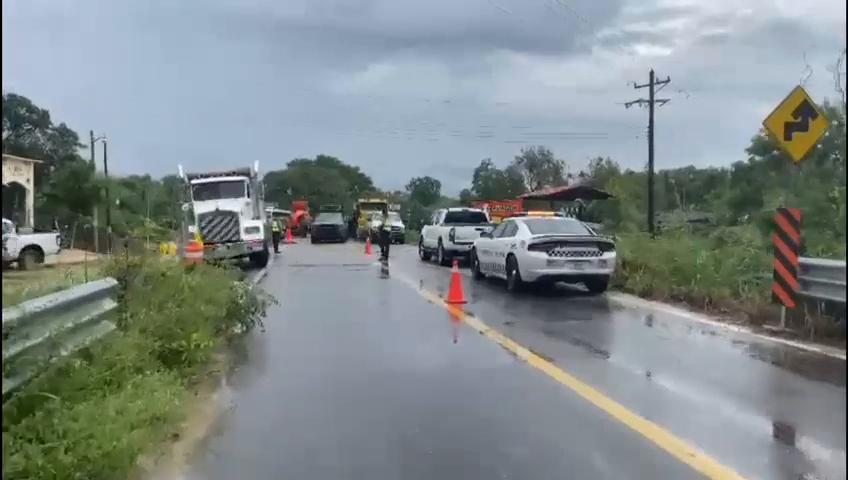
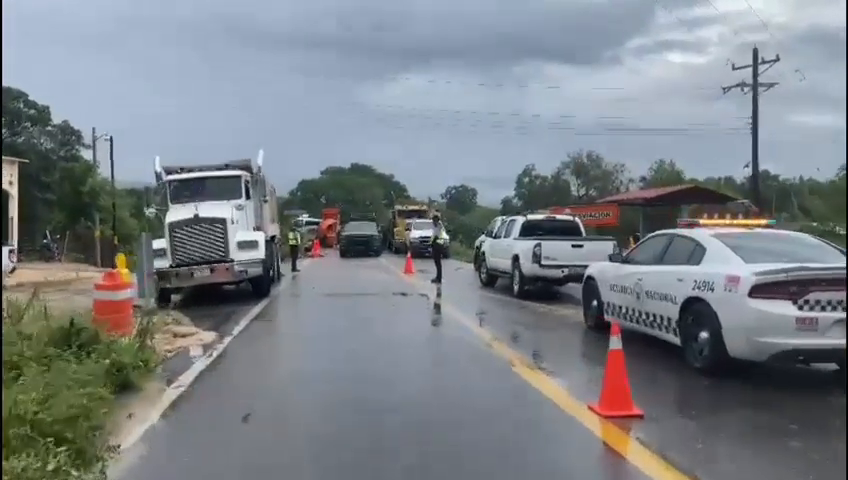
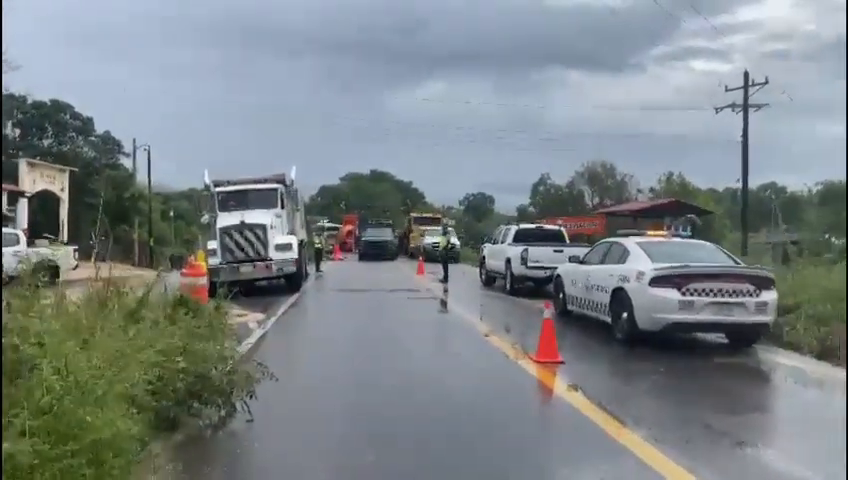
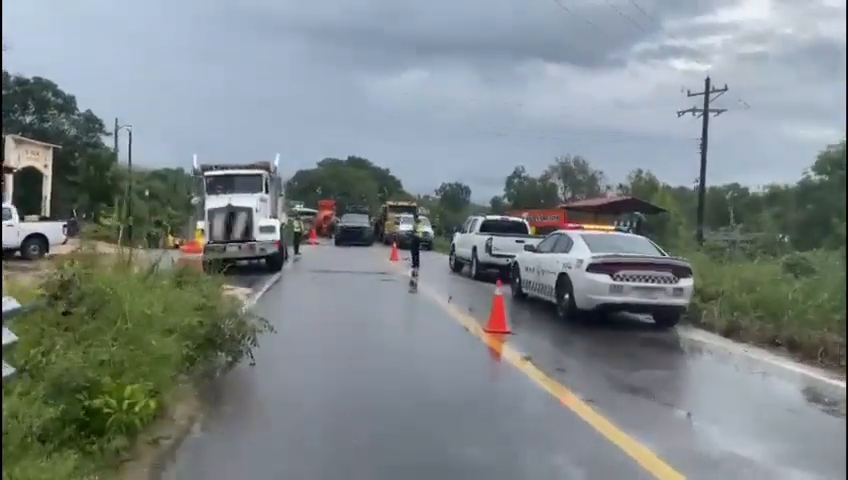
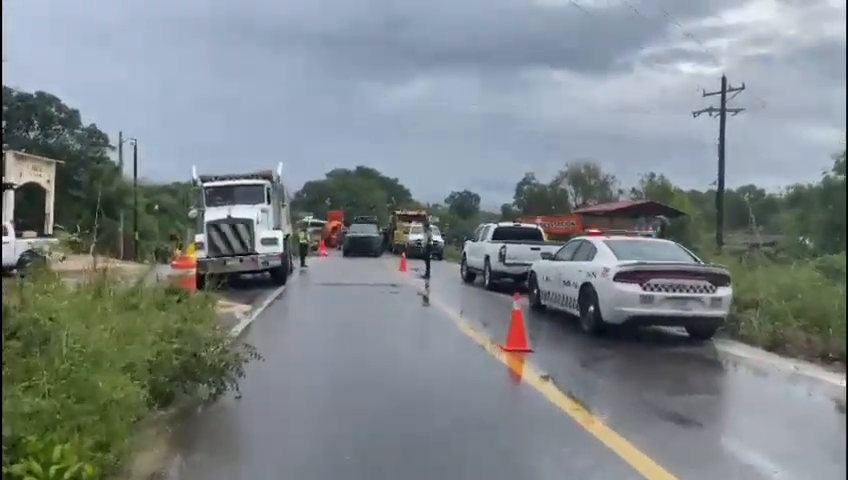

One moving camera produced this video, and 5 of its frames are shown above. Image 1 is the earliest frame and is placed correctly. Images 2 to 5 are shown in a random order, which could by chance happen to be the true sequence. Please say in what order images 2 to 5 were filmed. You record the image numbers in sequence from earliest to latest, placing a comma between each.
4, 5, 3, 2
